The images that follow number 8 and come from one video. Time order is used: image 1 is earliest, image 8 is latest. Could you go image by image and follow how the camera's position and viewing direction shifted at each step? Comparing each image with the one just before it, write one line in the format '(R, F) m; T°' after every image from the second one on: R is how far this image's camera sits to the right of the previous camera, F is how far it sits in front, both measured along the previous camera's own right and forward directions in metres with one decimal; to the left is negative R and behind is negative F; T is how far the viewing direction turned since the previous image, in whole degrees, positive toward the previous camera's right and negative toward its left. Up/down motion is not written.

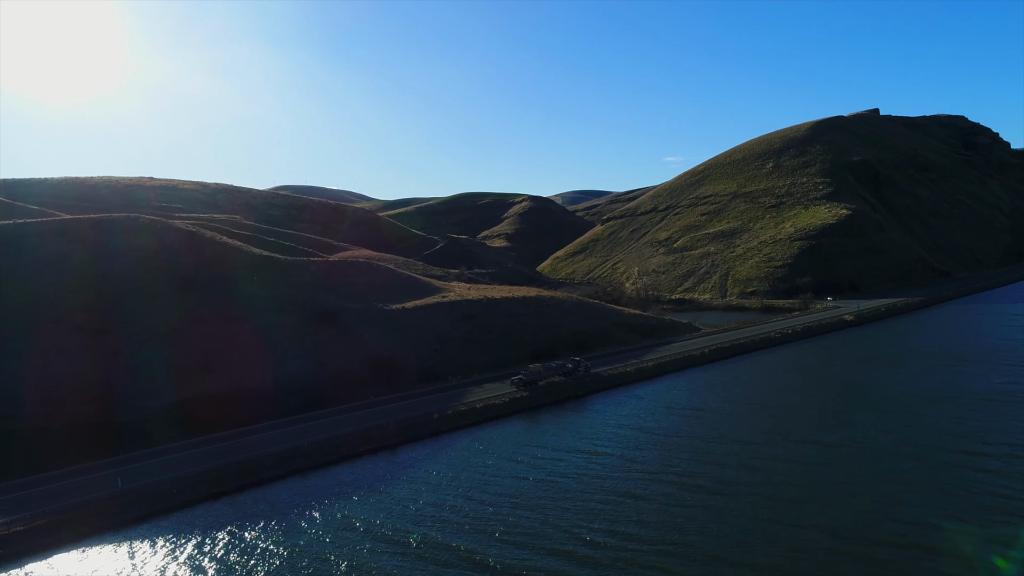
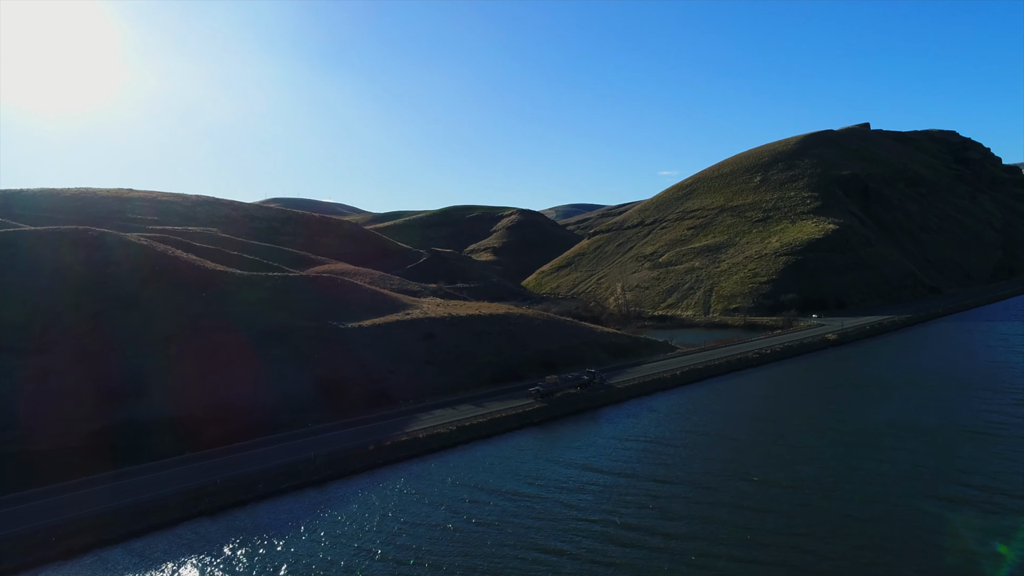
(+2.0, +2.2) m; 0°
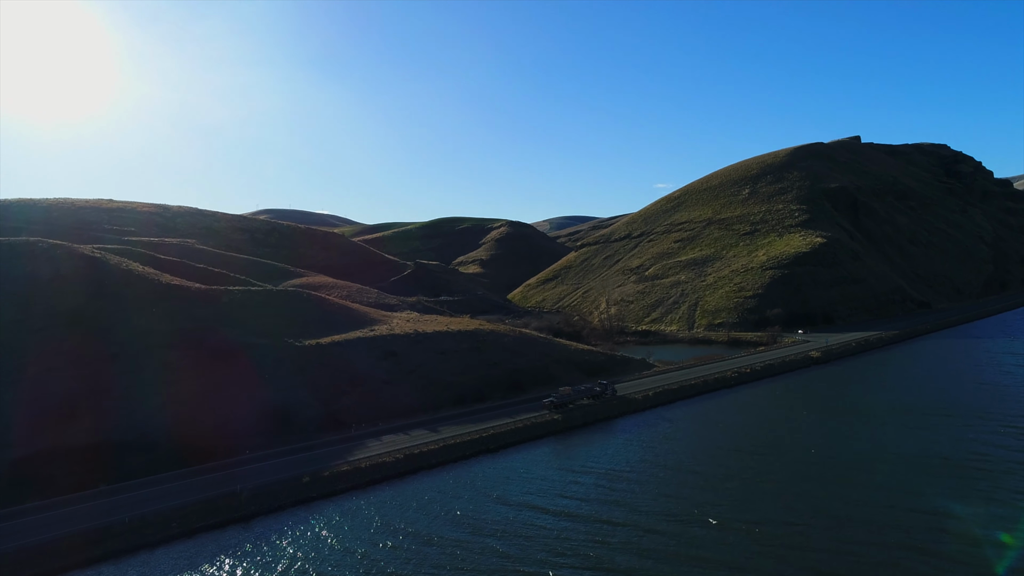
(+1.7, +1.9) m; 0°
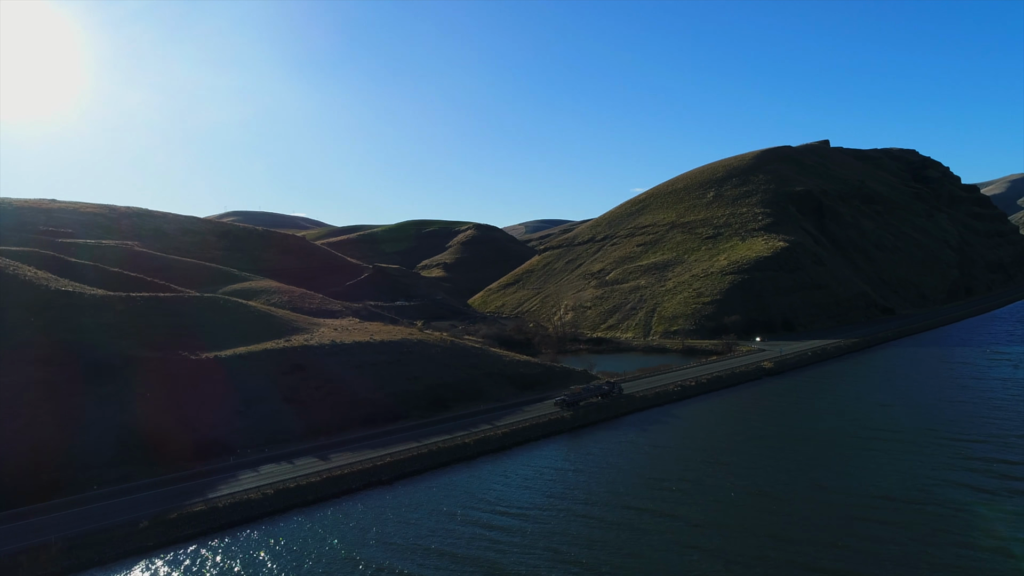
(+3.0, +3.5) m; +2°
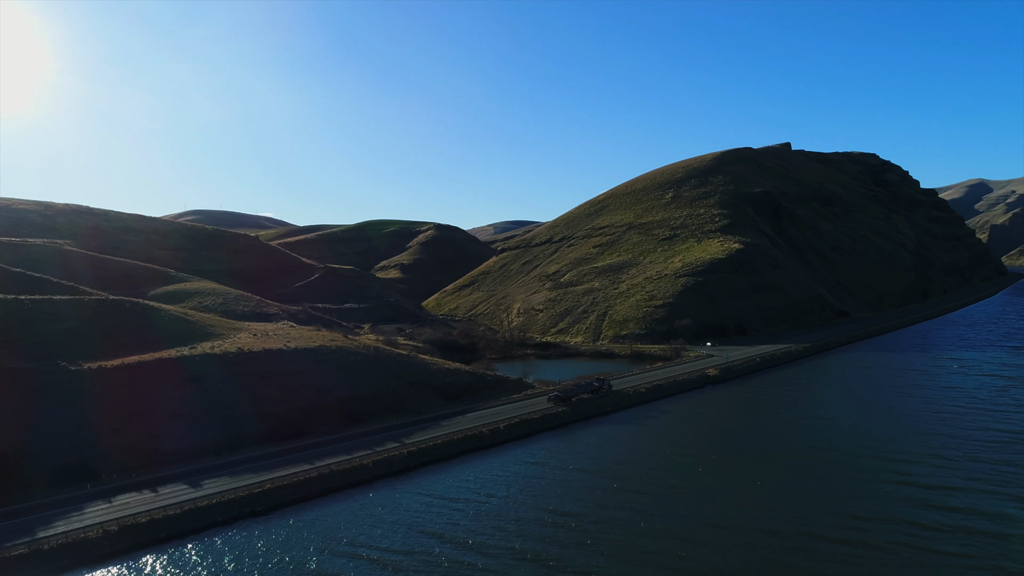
(+2.5, +2.9) m; +2°
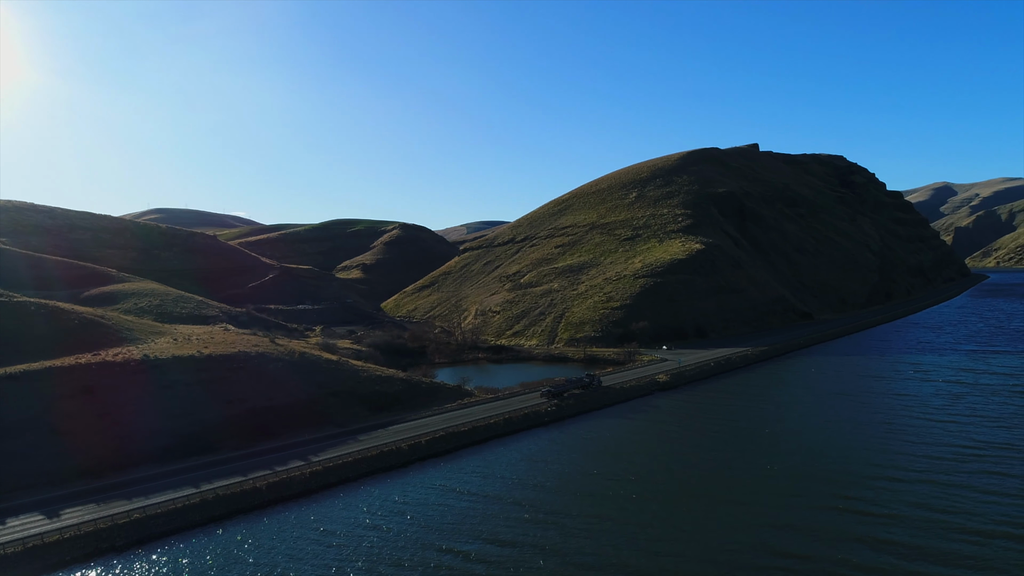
(+2.2, +2.6) m; +2°
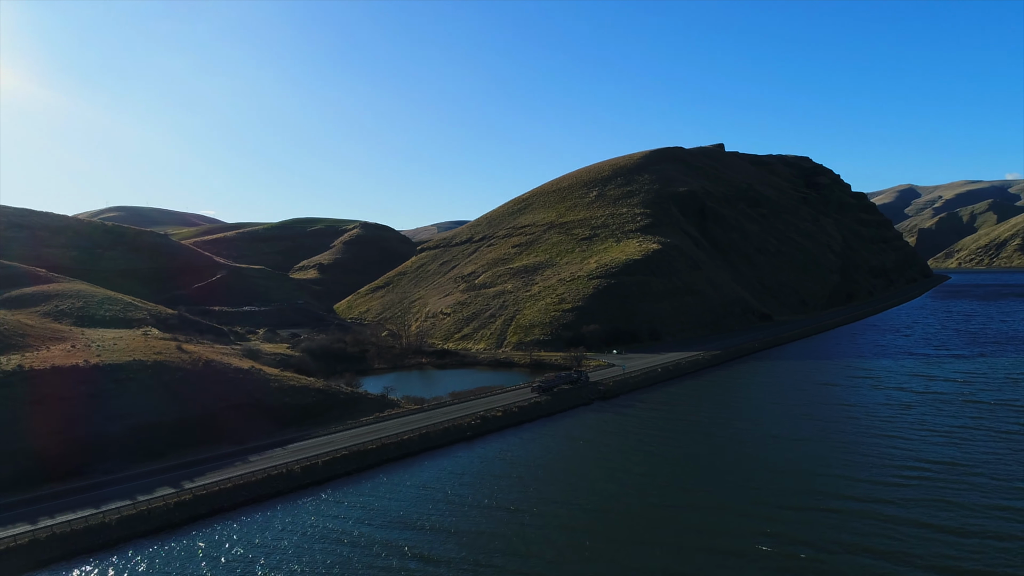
(+2.4, +2.9) m; +2°
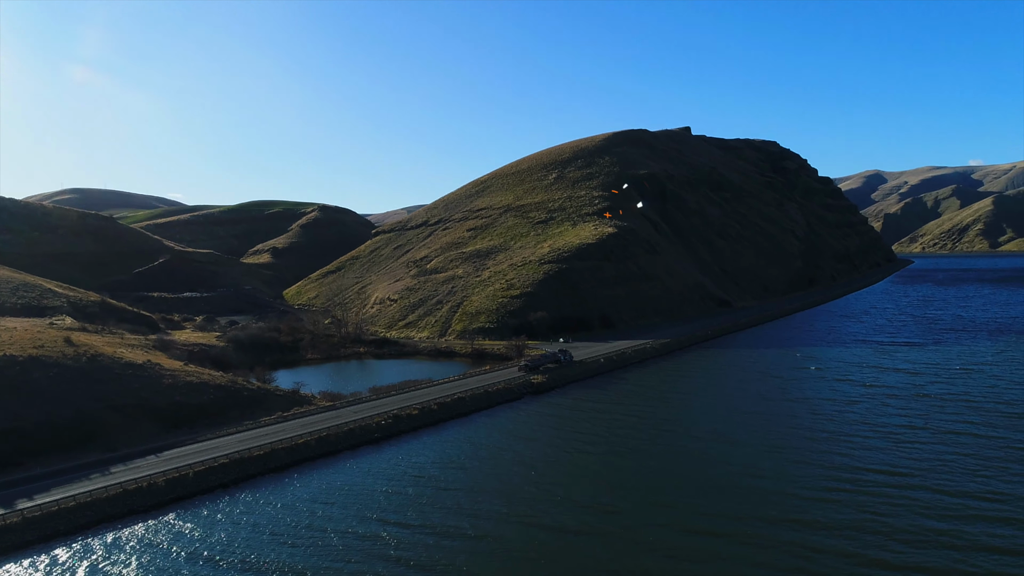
(+2.5, +3.0) m; +2°
